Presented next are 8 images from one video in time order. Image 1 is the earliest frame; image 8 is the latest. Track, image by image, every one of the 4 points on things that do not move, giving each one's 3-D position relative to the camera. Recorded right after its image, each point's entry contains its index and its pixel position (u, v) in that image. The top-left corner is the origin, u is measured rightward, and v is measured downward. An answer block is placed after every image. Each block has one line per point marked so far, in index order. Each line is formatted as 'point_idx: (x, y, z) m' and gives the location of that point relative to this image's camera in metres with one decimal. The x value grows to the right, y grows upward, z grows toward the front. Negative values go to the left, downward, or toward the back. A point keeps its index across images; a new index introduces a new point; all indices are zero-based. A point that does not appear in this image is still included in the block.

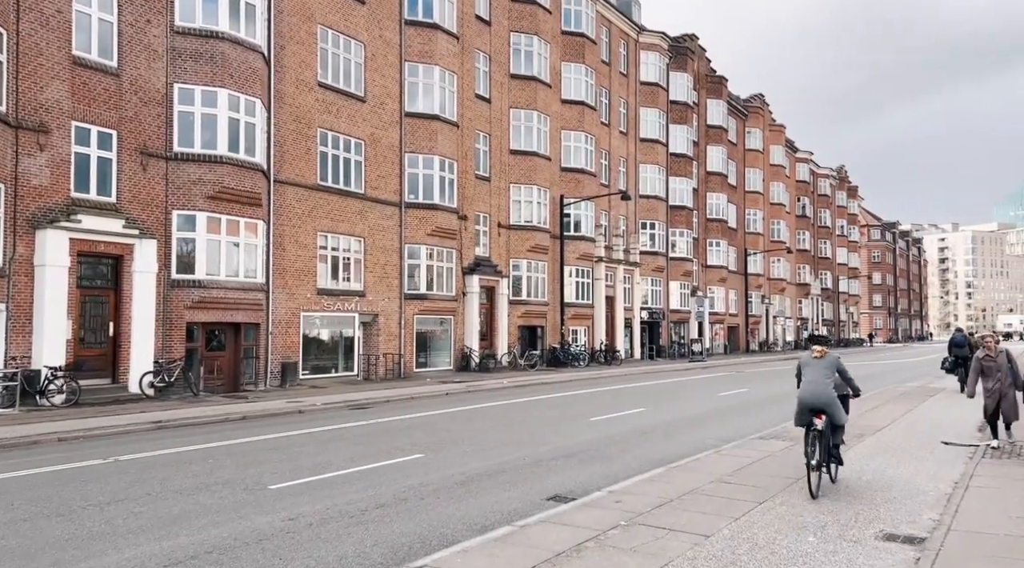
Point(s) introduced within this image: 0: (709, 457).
0: (+2.8, -2.4, +10.9) m
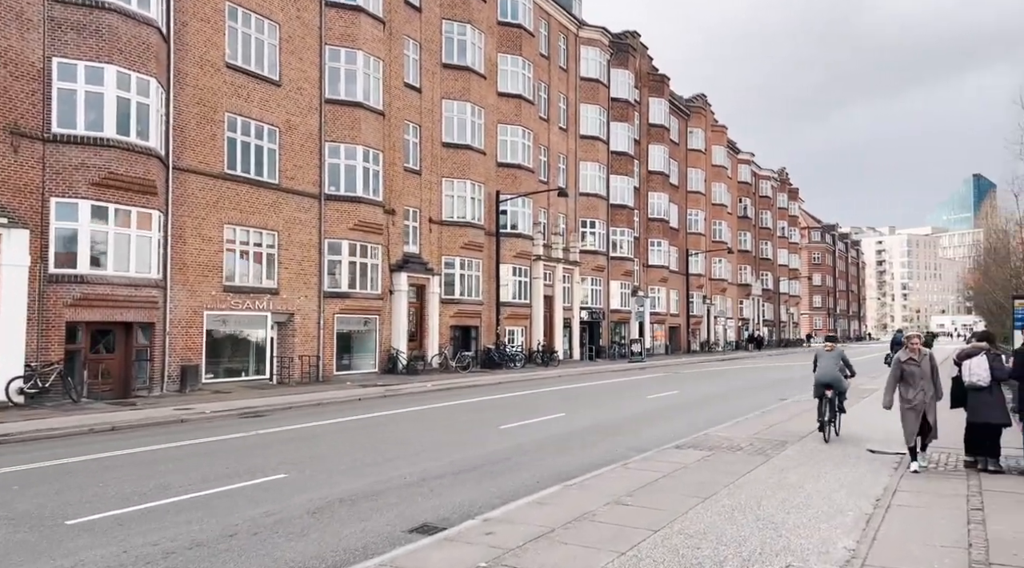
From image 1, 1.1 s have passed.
0: (+1.3, -2.4, +9.8) m
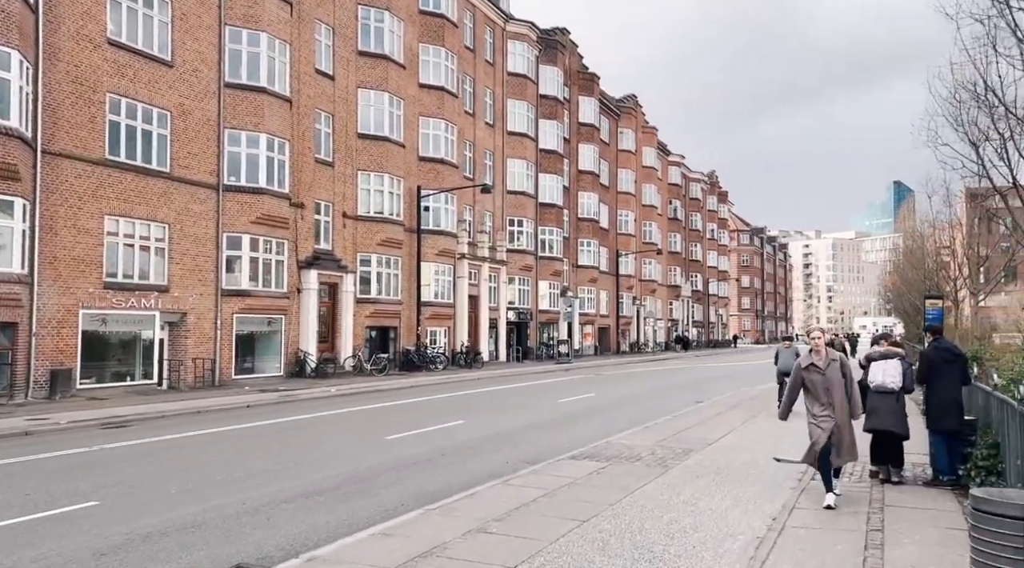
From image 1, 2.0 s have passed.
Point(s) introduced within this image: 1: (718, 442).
0: (-0.2, -2.3, +8.7) m
1: (+3.4, -2.6, +12.9) m
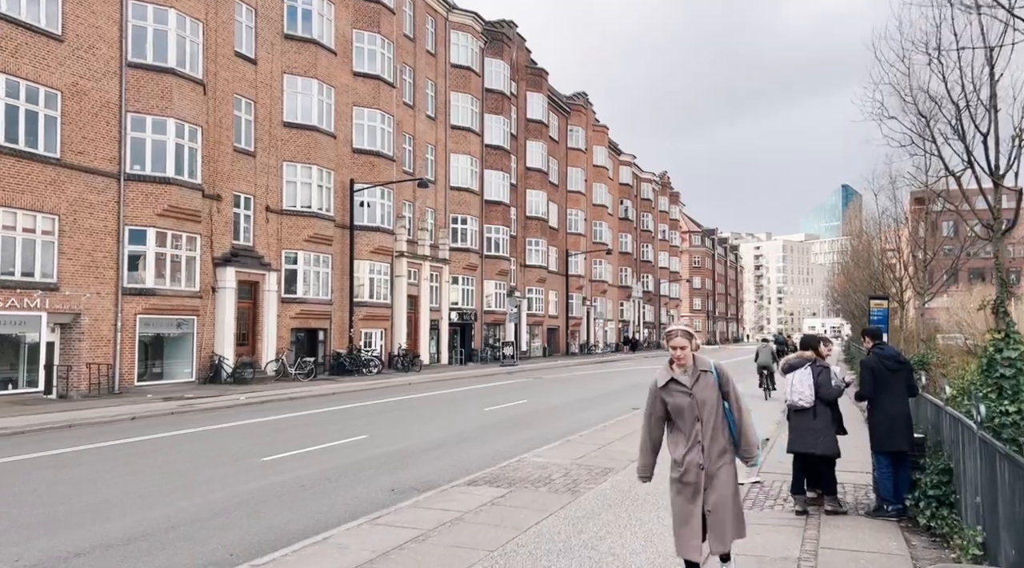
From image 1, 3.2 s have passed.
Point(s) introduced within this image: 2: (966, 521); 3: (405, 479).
0: (-1.4, -2.3, +7.2) m
1: (+1.9, -2.6, +11.5) m
2: (+3.8, -2.0, +6.4) m
3: (-1.3, -2.5, +9.8) m
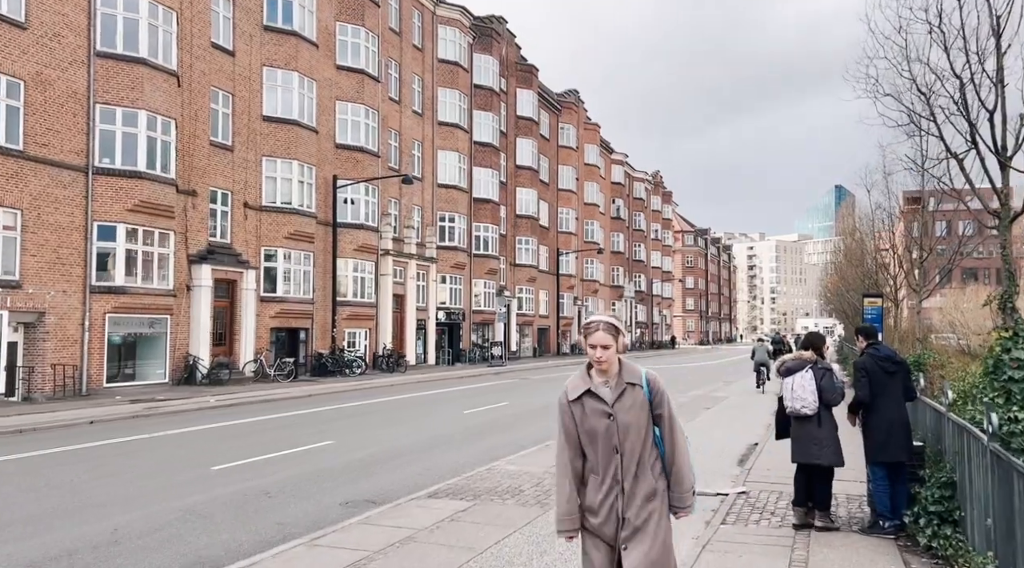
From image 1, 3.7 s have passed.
0: (-1.8, -2.2, +6.4) m
1: (+1.5, -2.6, +10.8) m
2: (+3.4, -1.9, +5.7) m
3: (-1.7, -2.4, +9.0) m
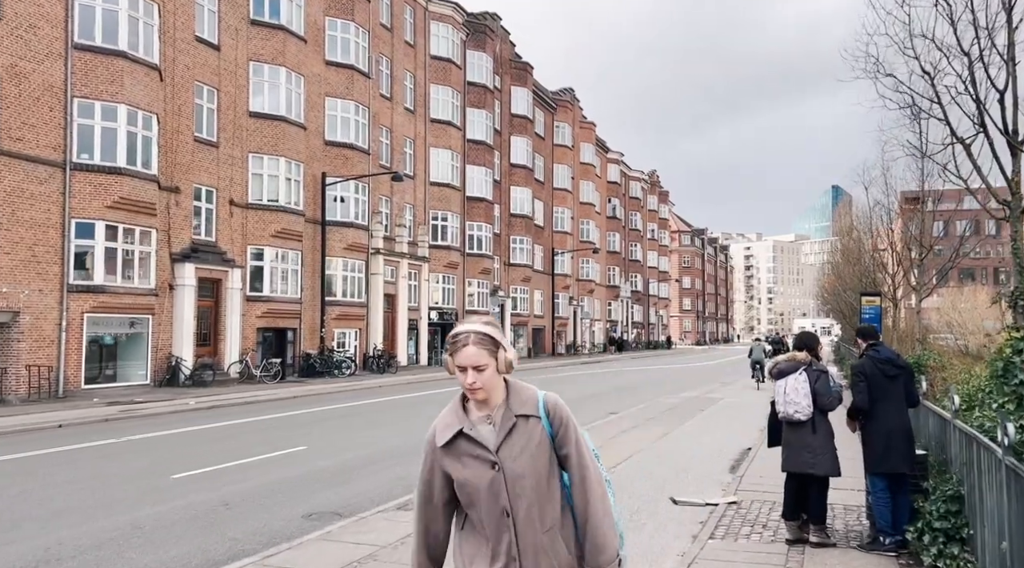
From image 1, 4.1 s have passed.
0: (-2.1, -2.2, +5.9) m
1: (+1.3, -2.5, +10.2) m
2: (+3.2, -1.9, +5.2) m
3: (-2.0, -2.4, +8.5) m
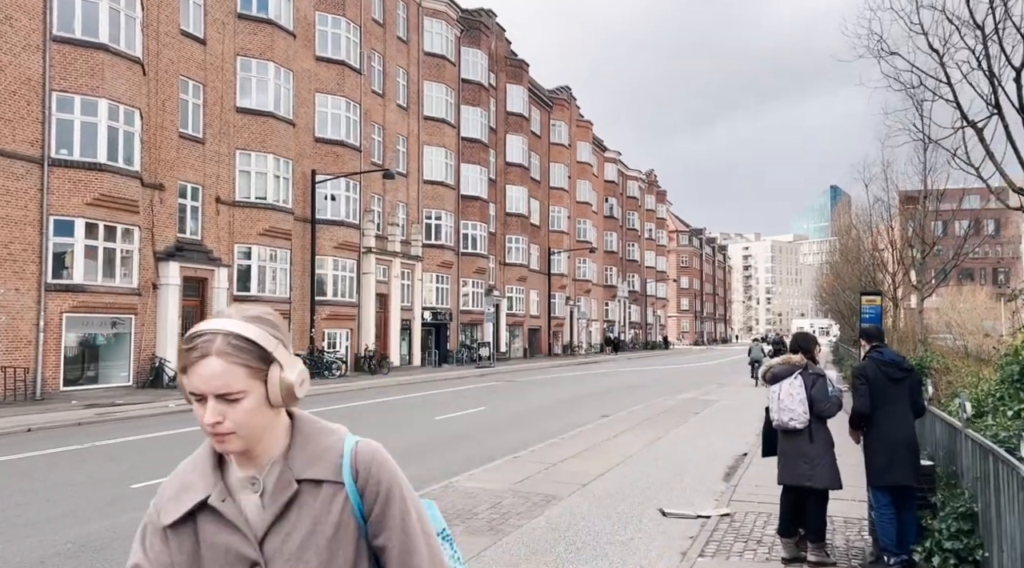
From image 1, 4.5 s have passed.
0: (-2.3, -2.2, +5.3) m
1: (+1.0, -2.5, +9.7) m
2: (+3.0, -1.8, +4.6) m
3: (-2.2, -2.4, +7.9) m
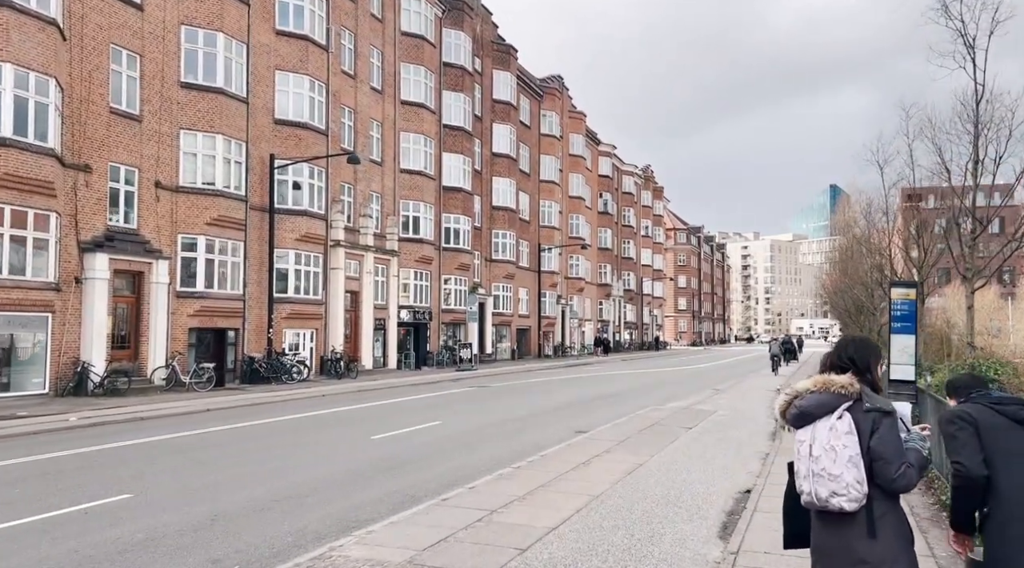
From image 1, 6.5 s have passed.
0: (-3.1, -2.0, +2.5) m
1: (+0.2, -2.3, +6.9) m
2: (+2.2, -1.7, +1.9) m
3: (-3.0, -2.2, +5.1) m
